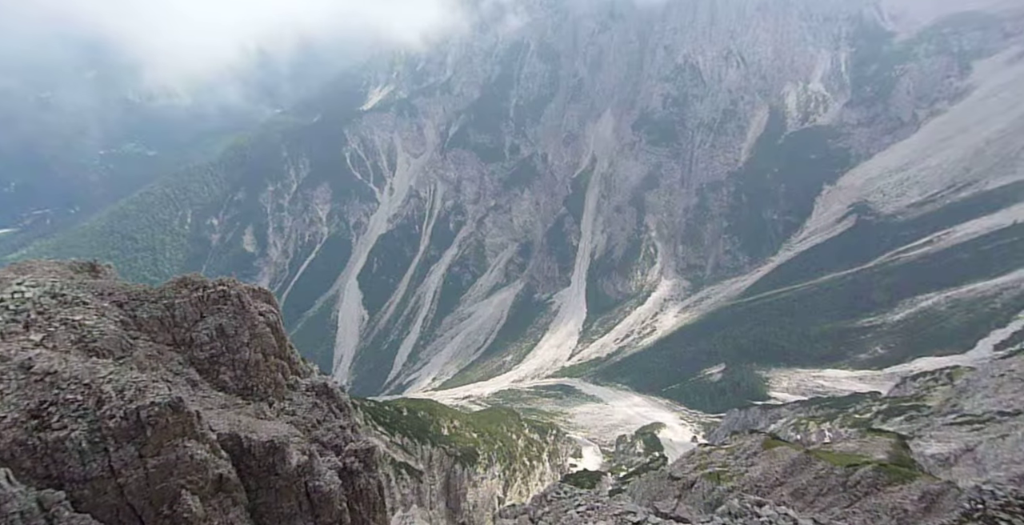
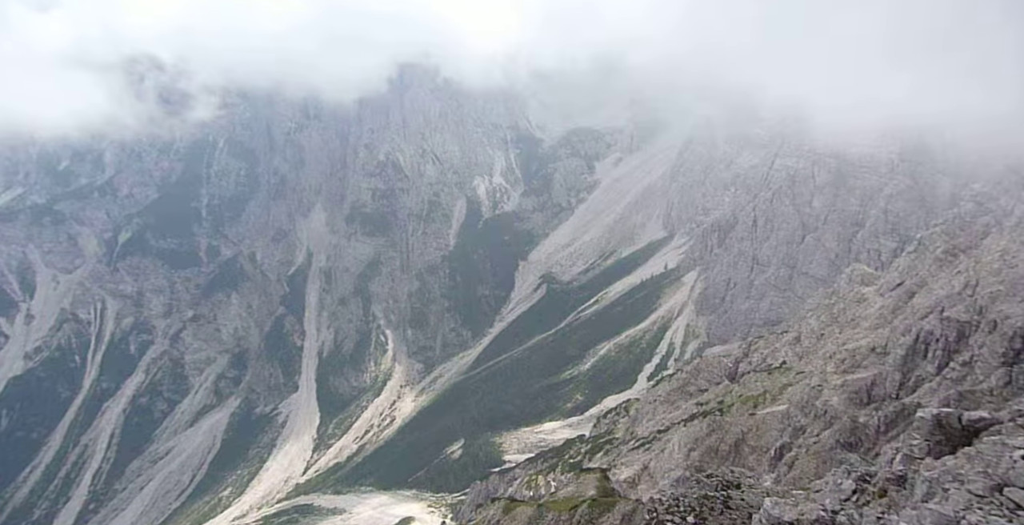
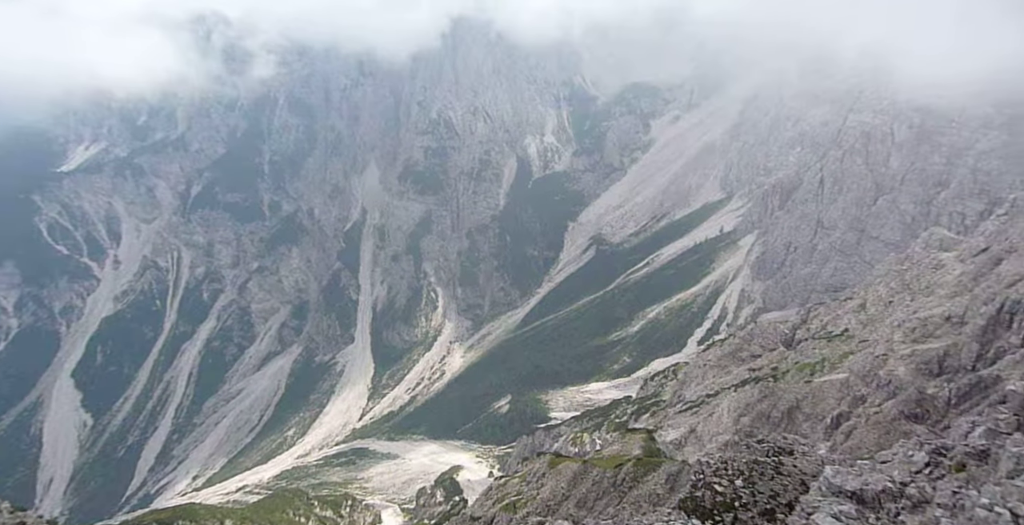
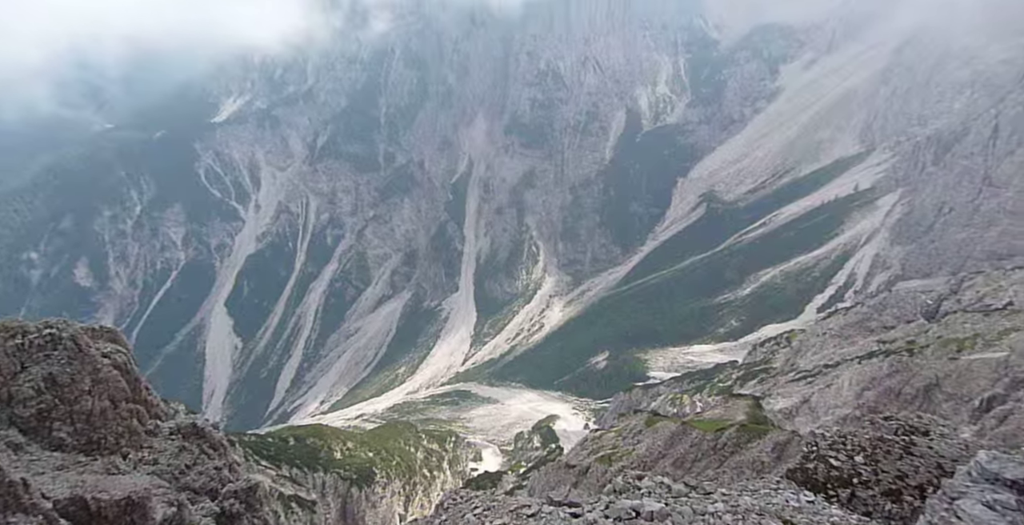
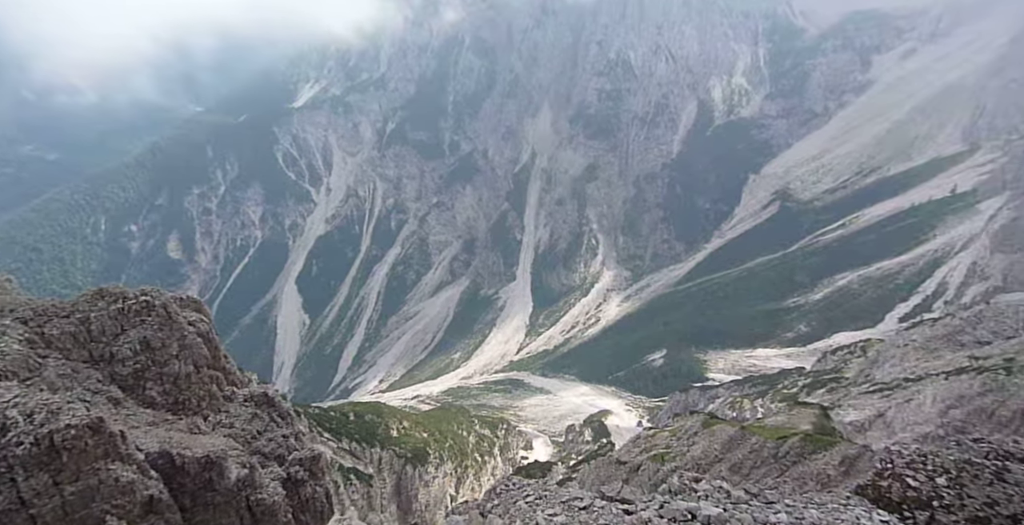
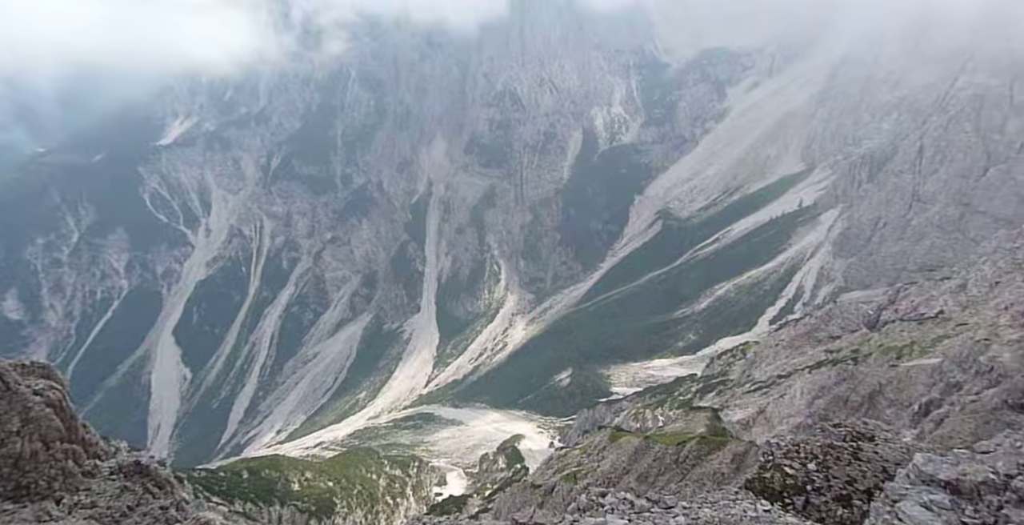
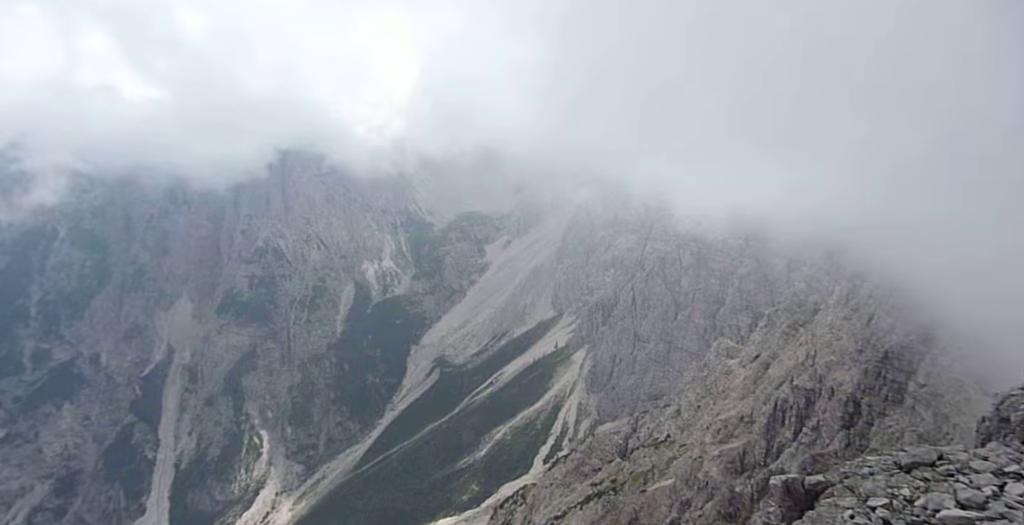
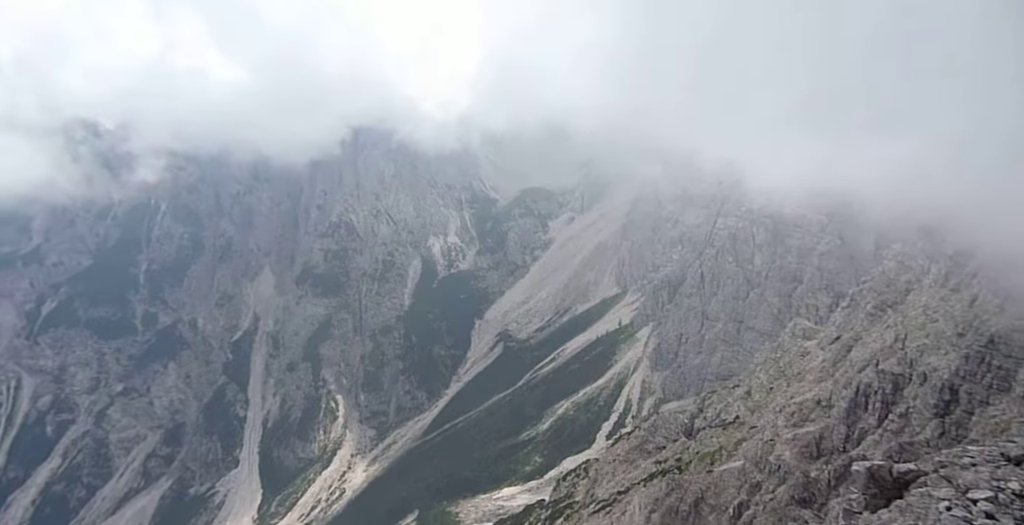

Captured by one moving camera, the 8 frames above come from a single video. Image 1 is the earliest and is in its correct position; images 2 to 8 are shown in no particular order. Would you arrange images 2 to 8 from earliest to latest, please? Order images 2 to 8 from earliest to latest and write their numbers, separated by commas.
5, 4, 6, 3, 2, 8, 7
